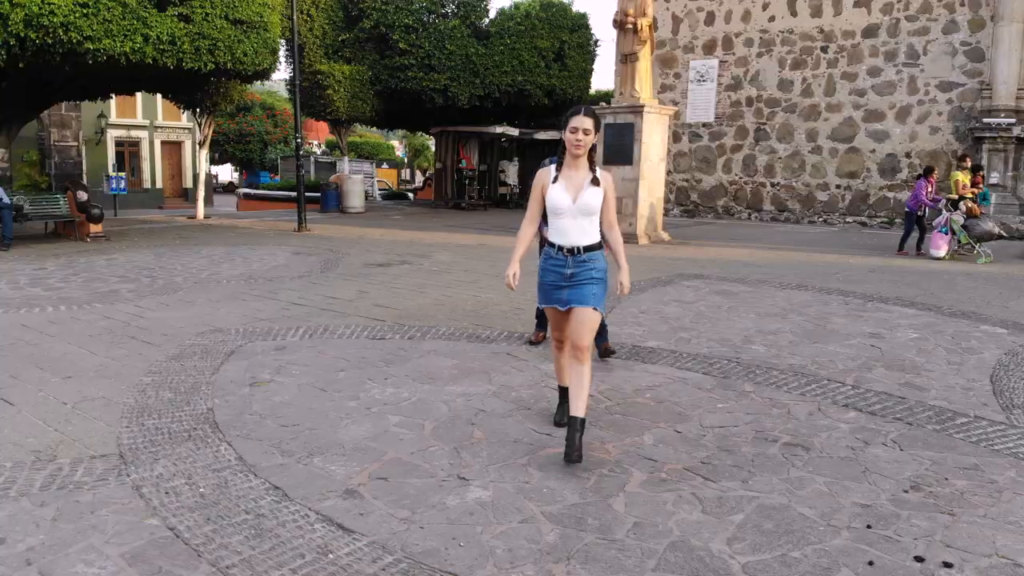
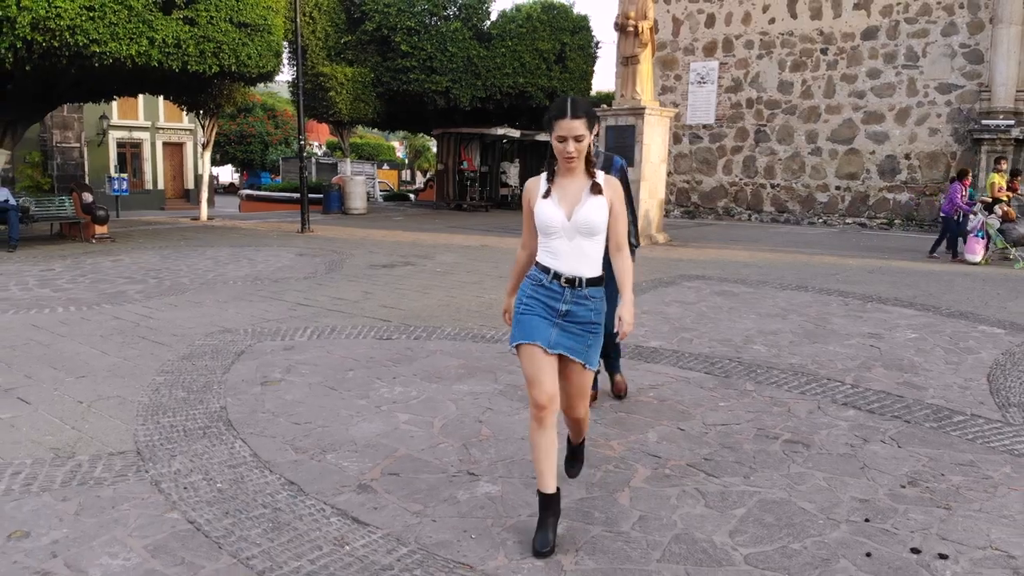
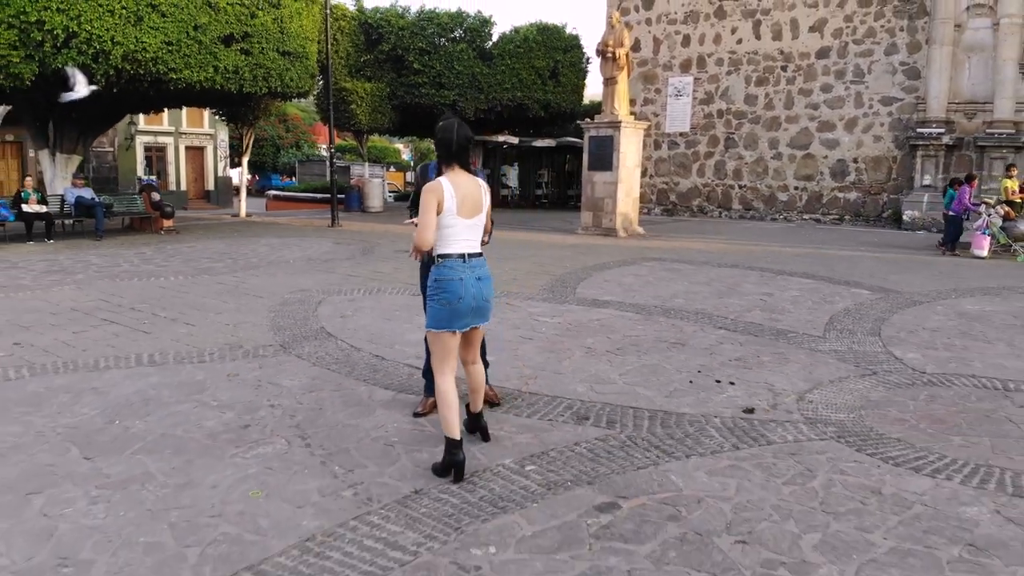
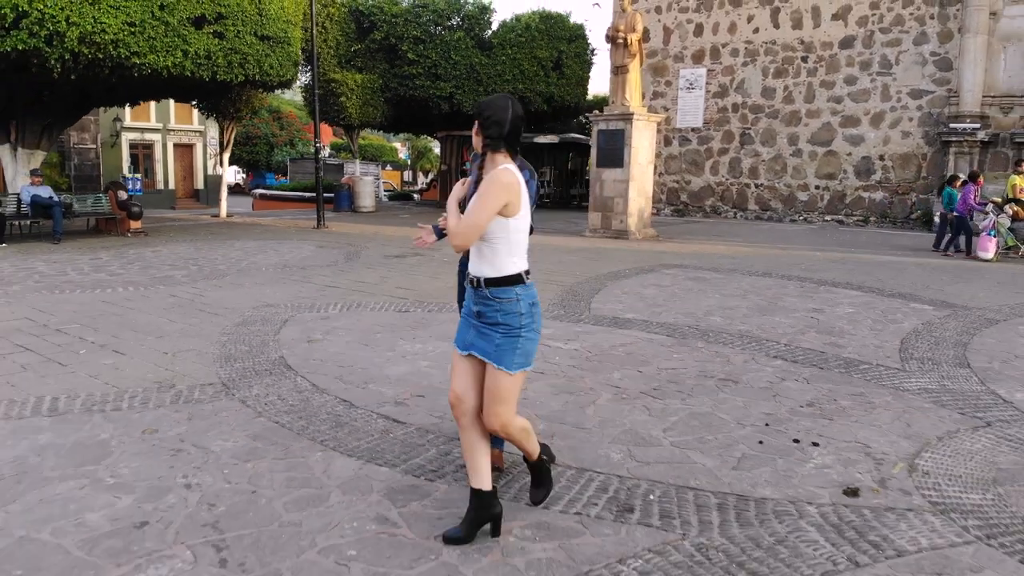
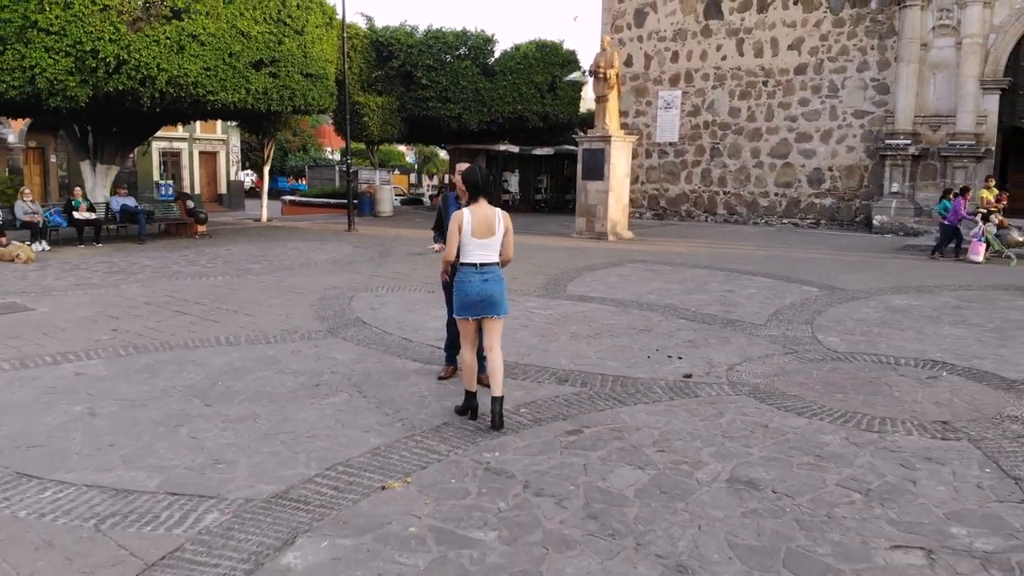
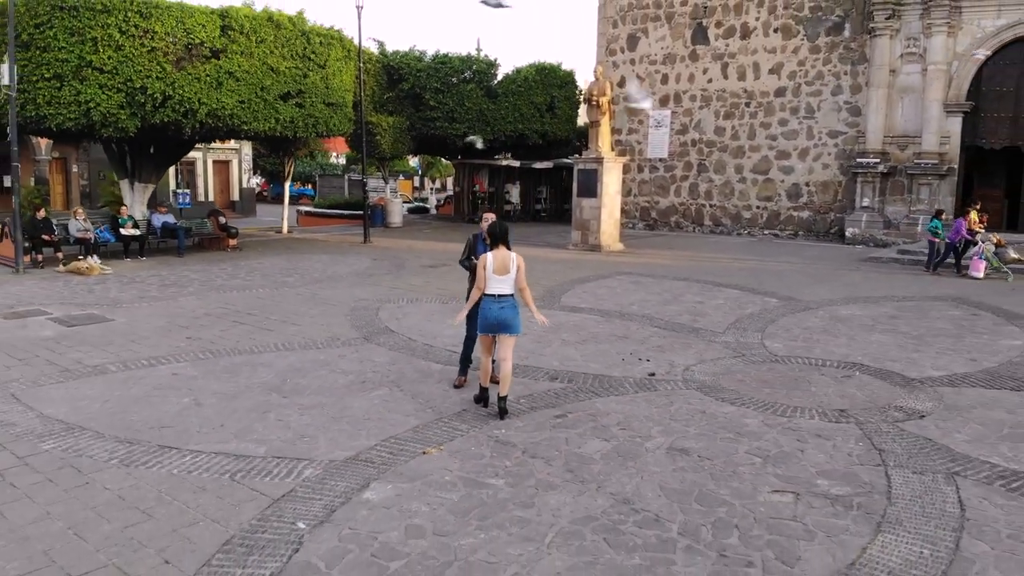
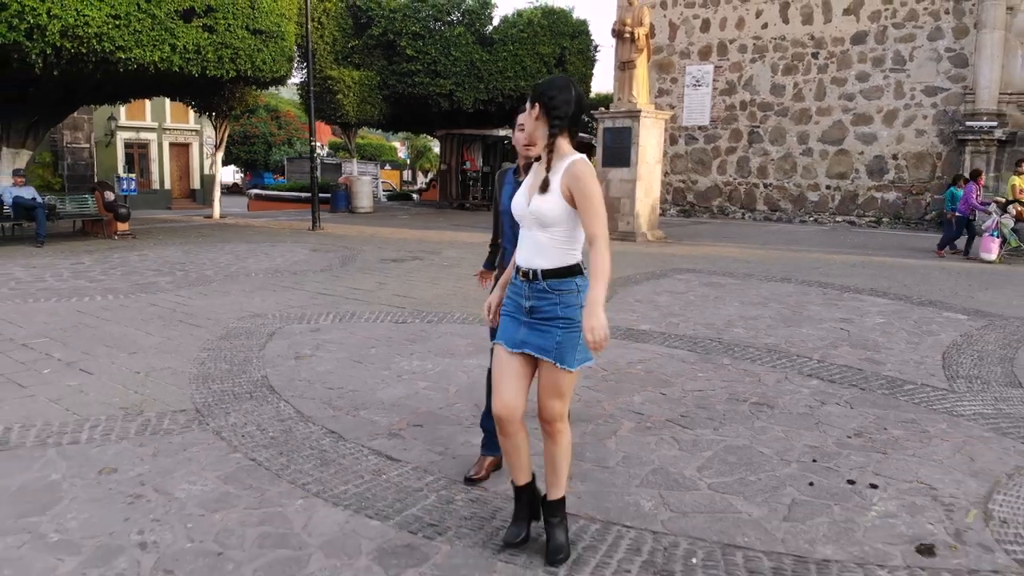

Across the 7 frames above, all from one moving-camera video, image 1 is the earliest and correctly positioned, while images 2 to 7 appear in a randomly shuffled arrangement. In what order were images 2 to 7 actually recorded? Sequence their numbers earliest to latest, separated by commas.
2, 7, 4, 3, 5, 6
